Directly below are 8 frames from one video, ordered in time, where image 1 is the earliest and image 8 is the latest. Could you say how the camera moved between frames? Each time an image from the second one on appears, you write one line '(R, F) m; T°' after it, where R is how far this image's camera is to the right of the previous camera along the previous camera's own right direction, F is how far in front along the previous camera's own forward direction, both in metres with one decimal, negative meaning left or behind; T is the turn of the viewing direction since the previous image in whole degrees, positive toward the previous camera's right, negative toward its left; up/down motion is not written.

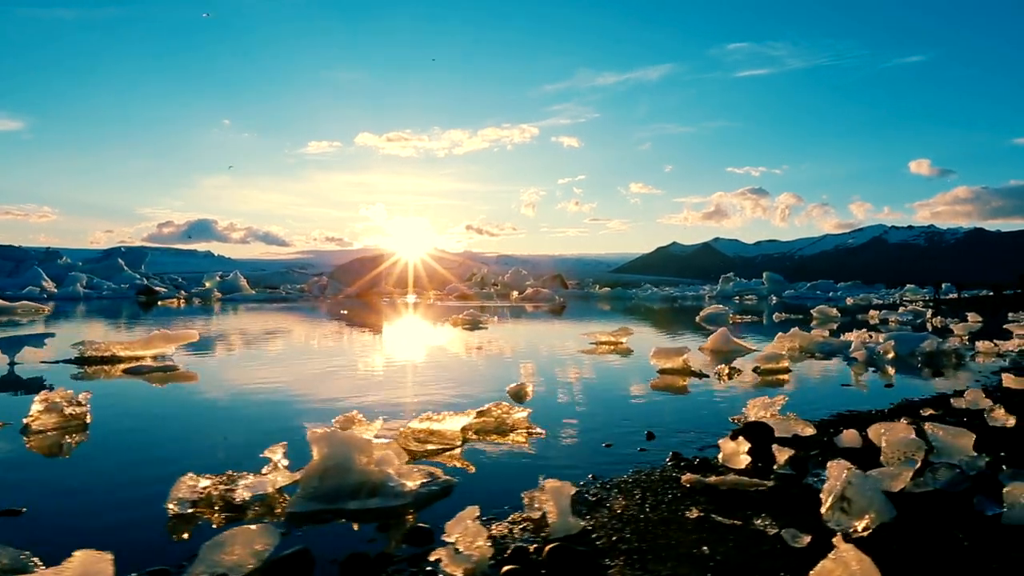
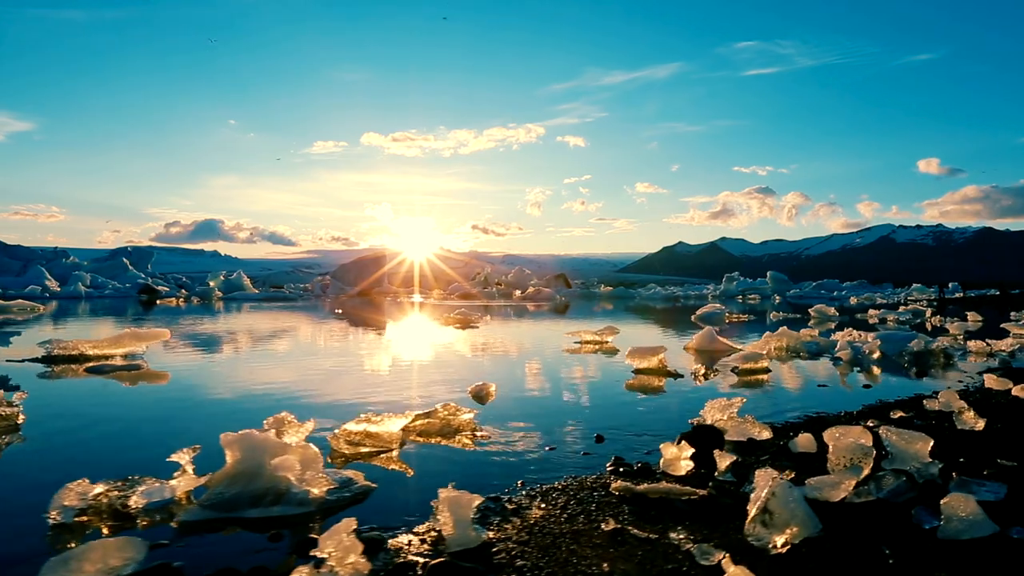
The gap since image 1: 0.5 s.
(+0.4, +0.2) m; -1°
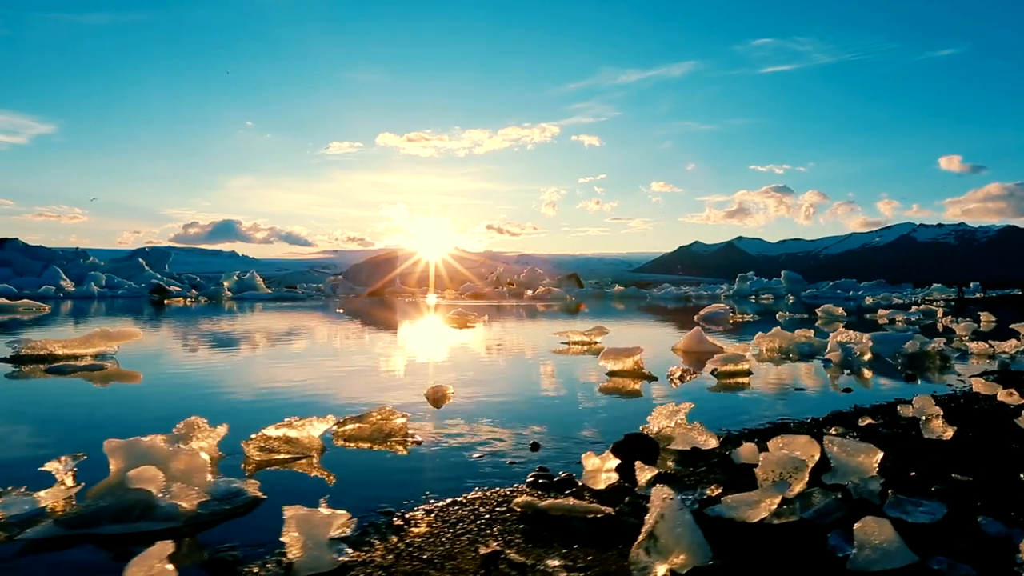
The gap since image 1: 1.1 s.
(+0.5, +0.2) m; -1°
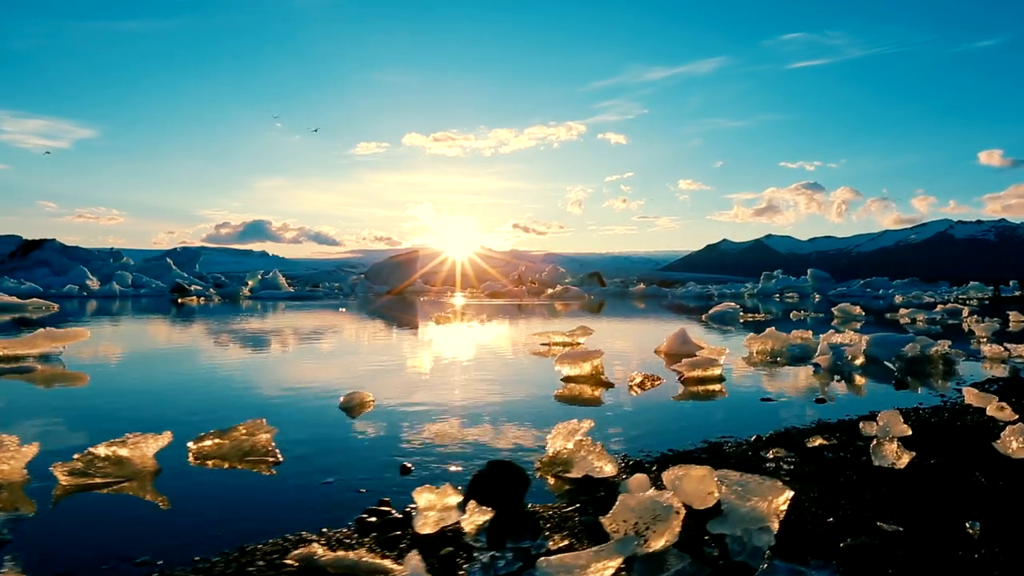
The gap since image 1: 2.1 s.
(+0.8, +0.6) m; -2°
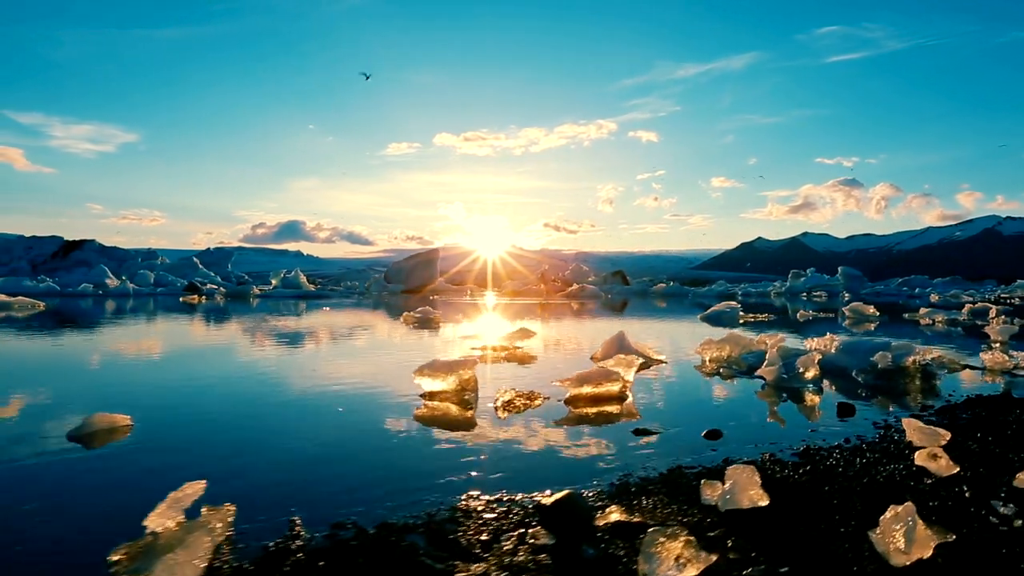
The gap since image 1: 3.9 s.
(+1.4, +1.3) m; -3°
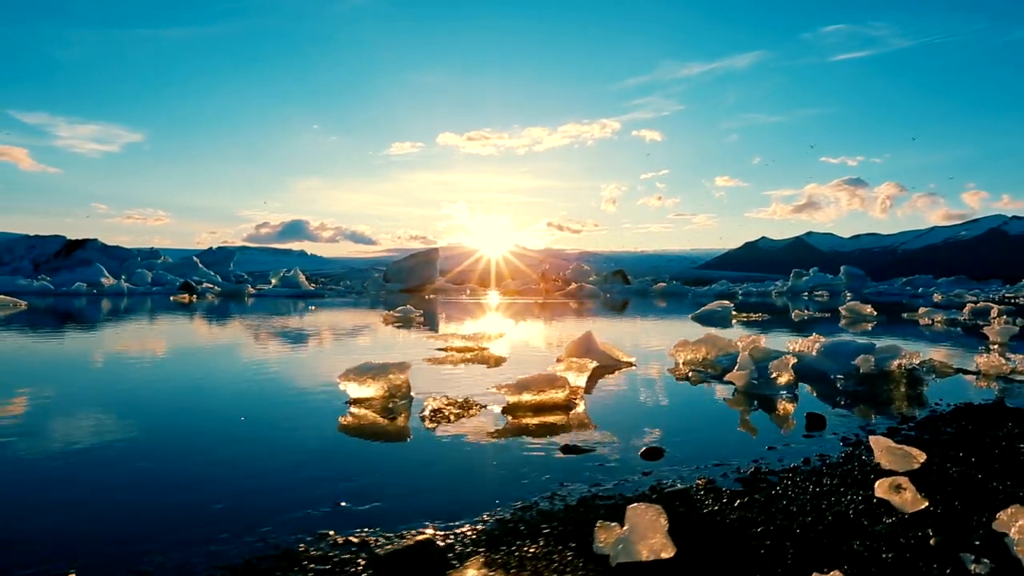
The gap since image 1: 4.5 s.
(+0.5, +0.5) m; 0°
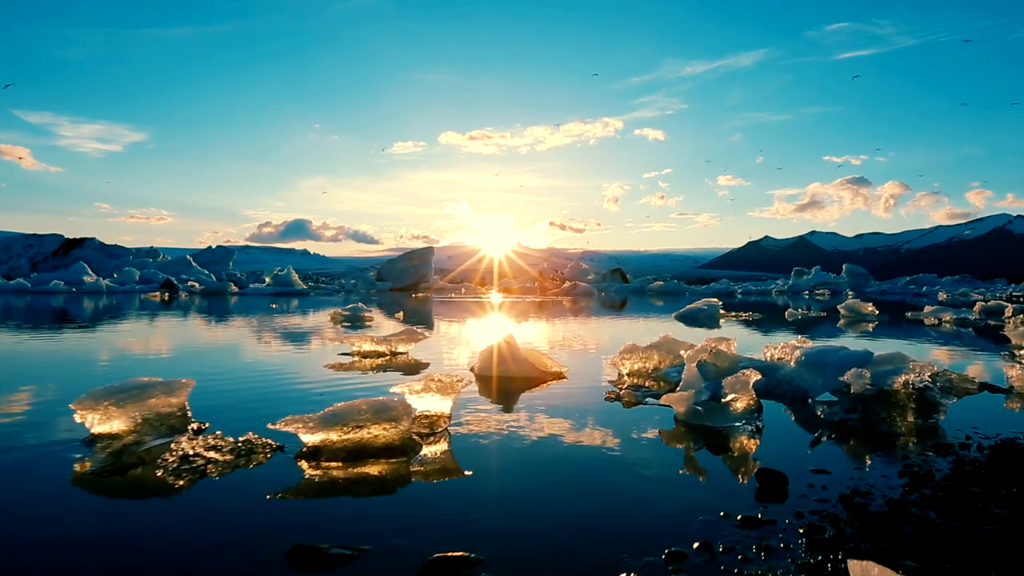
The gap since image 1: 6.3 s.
(+0.9, +1.5) m; 0°
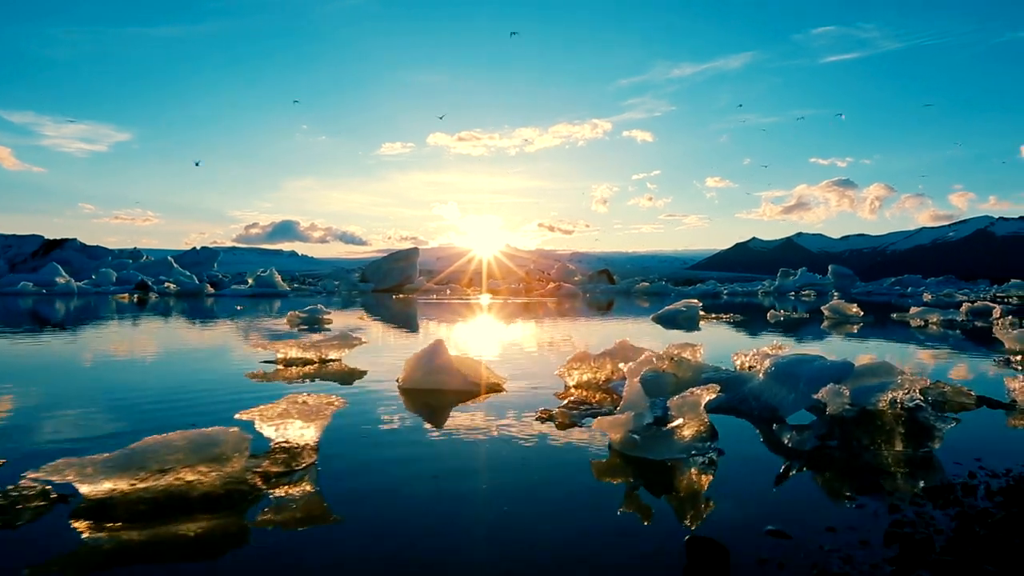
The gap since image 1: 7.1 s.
(+0.4, +0.7) m; +1°
